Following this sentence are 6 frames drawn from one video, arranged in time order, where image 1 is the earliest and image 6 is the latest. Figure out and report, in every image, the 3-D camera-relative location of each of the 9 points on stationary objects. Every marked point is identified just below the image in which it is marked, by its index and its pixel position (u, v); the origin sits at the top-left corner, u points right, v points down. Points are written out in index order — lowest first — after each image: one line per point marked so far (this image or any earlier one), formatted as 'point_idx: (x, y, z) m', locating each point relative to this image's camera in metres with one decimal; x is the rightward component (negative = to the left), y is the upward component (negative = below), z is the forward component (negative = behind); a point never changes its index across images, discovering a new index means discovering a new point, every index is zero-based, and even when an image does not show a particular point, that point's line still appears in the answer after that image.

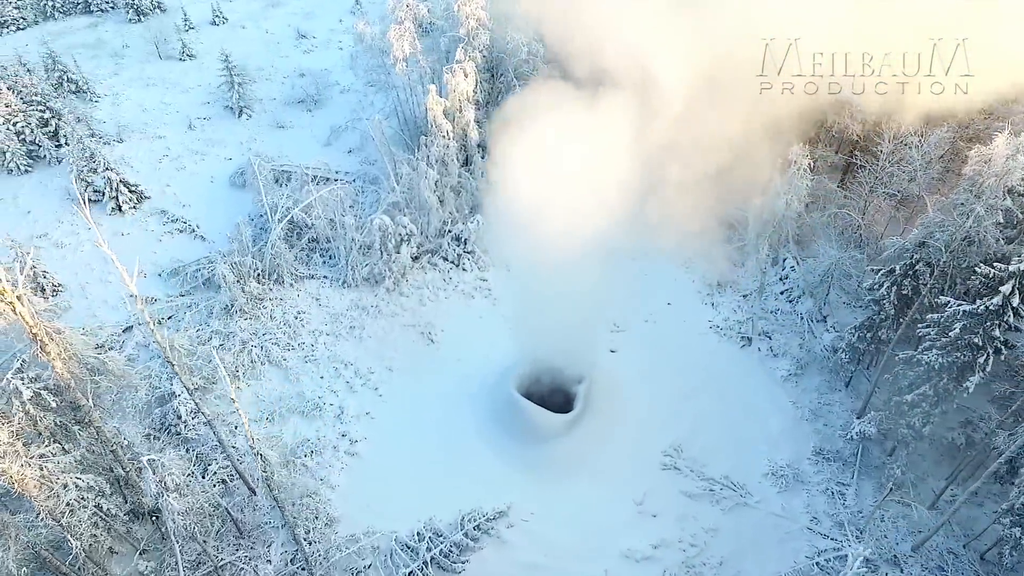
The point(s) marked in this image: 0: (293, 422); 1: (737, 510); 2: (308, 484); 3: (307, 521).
0: (-6.5, -4.1, +18.9) m
1: (+6.1, -6.1, +17.4) m
2: (-5.7, -5.4, +17.5) m
3: (-5.4, -6.2, +16.7) m
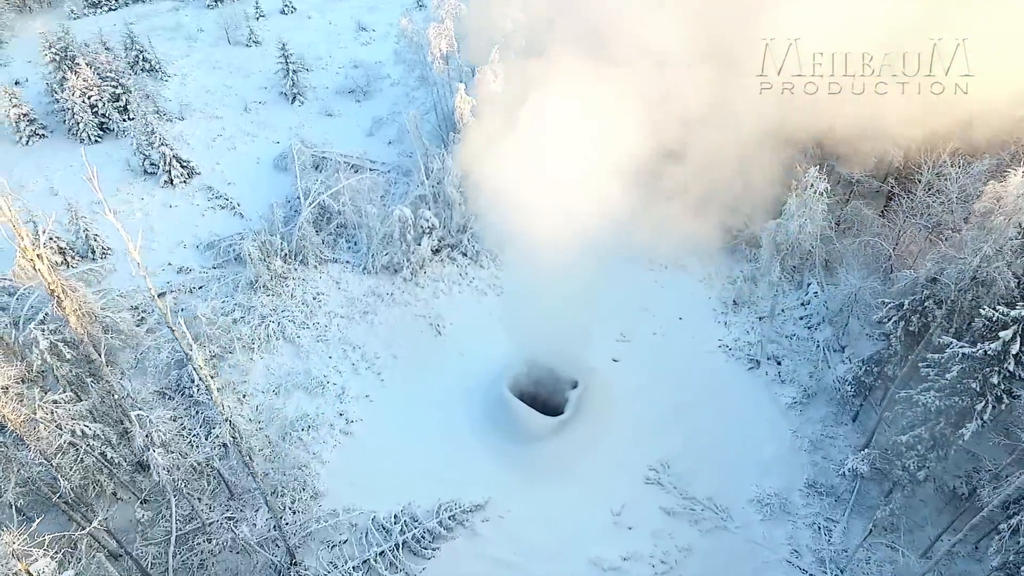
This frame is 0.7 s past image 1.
0: (-6.7, -3.5, +19.8) m
1: (+5.5, -6.7, +17.2) m
2: (-6.2, -4.9, +18.4) m
3: (-6.1, -5.7, +17.6) m
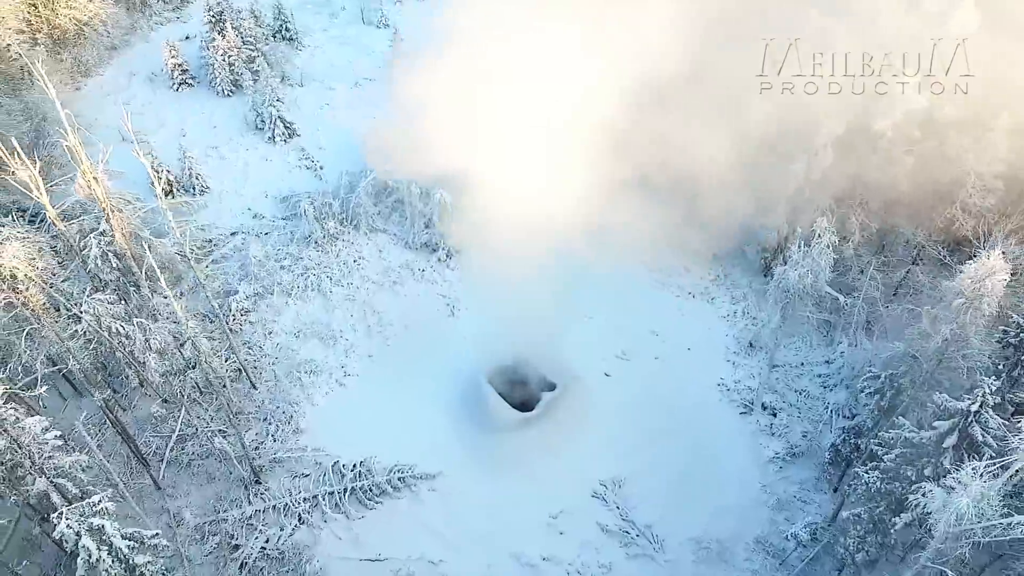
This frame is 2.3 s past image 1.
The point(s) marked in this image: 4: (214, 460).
0: (-7.1, -2.0, +22.1) m
1: (+3.5, -7.4, +17.2) m
2: (-7.1, -3.5, +20.7) m
3: (-7.3, -4.3, +19.9) m
4: (-8.9, -5.2, +18.9) m
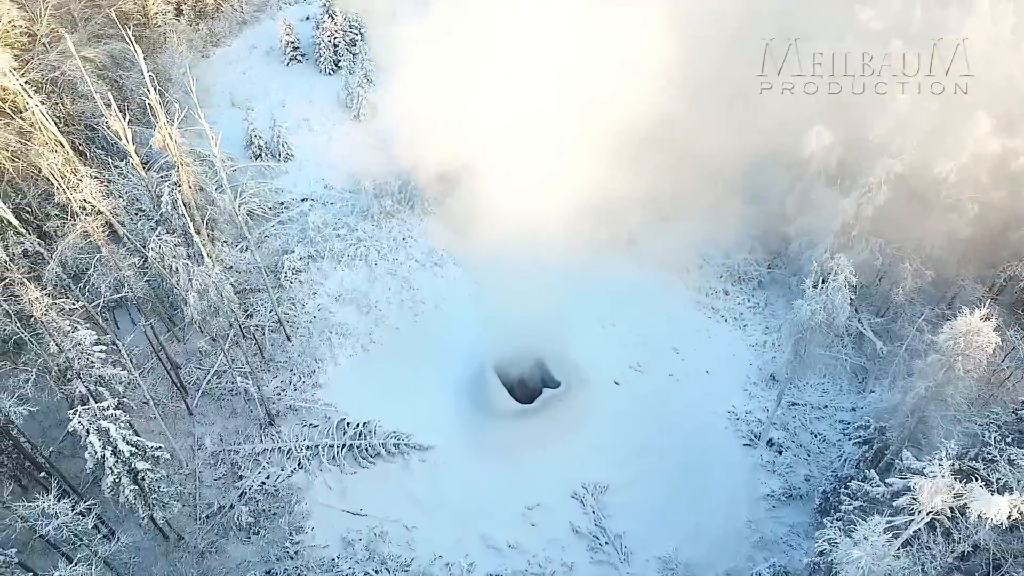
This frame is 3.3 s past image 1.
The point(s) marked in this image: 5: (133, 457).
0: (-6.2, -0.8, +23.8) m
1: (+2.5, -7.6, +17.3) m
2: (-6.7, -2.3, +22.3) m
3: (-7.2, -3.0, +21.6) m
4: (-9.0, -3.6, +20.9) m
5: (-8.7, -3.8, +14.4) m
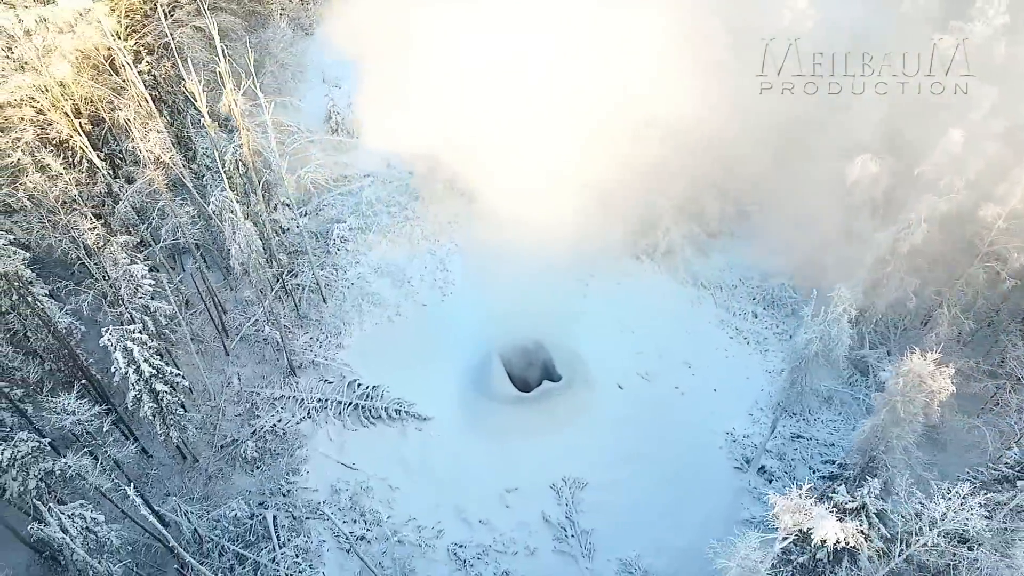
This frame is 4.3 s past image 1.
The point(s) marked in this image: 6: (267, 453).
0: (-5.2, +0.3, +25.3) m
1: (+1.5, -7.6, +17.7) m
2: (-6.1, -1.1, +24.0) m
3: (-6.8, -1.7, +23.3) m
4: (-8.8, -2.1, +22.9) m
5: (-9.4, -2.3, +16.4) m
6: (-7.7, -5.2, +19.9) m
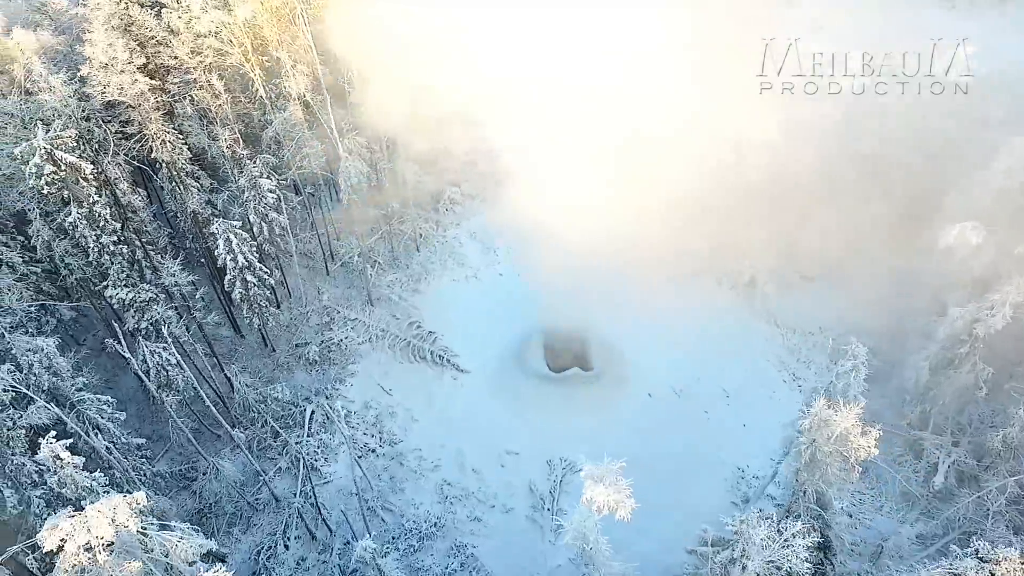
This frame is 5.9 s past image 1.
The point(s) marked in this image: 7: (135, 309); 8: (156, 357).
0: (-1.8, +1.9, +27.7) m
1: (+0.7, -7.2, +18.8) m
2: (-3.3, +0.8, +26.6) m
3: (-4.2, +0.4, +26.2) m
4: (-6.3, +0.5, +26.2) m
5: (-8.6, +0.6, +20.1) m
6: (-6.8, -2.6, +23.2) m
7: (-11.1, -0.6, +18.4) m
8: (-10.1, -1.9, +17.9) m
